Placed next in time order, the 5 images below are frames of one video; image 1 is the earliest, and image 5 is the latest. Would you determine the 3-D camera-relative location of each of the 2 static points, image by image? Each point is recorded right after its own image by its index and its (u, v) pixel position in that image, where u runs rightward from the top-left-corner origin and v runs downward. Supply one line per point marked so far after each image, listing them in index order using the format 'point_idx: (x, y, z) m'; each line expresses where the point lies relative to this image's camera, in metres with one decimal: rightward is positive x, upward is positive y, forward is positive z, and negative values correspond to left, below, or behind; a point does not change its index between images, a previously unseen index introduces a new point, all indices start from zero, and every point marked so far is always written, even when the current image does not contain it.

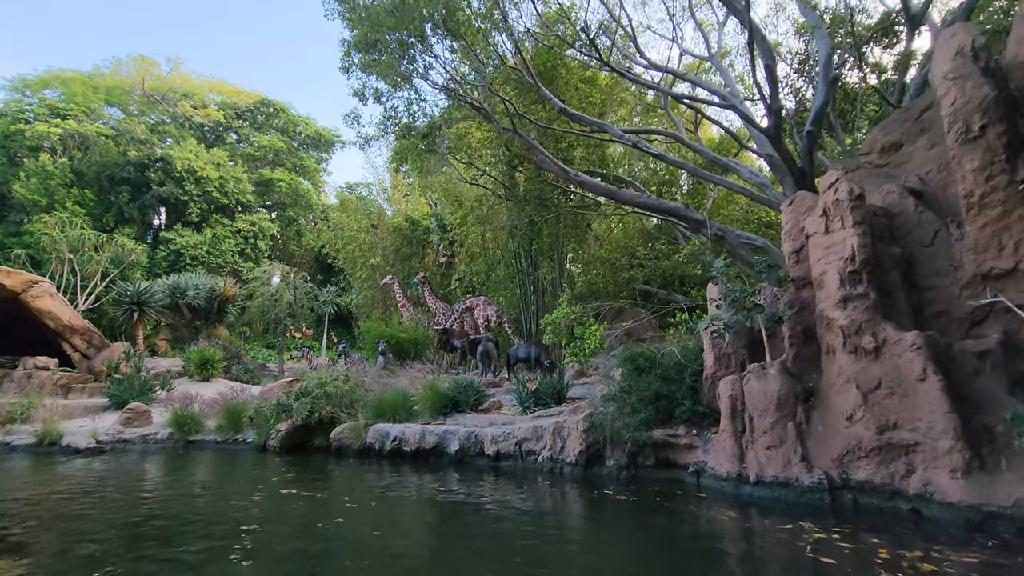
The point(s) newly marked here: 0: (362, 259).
0: (-5.5, +1.1, +19.1) m
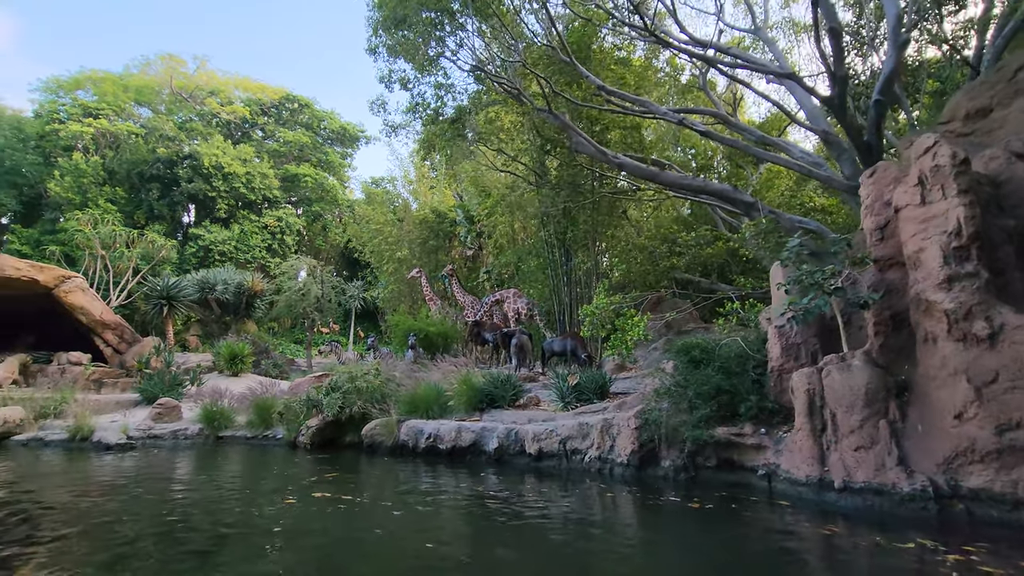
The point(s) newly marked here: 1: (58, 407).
0: (-4.5, +1.3, +18.8) m
1: (-8.8, -2.3, +10.0) m
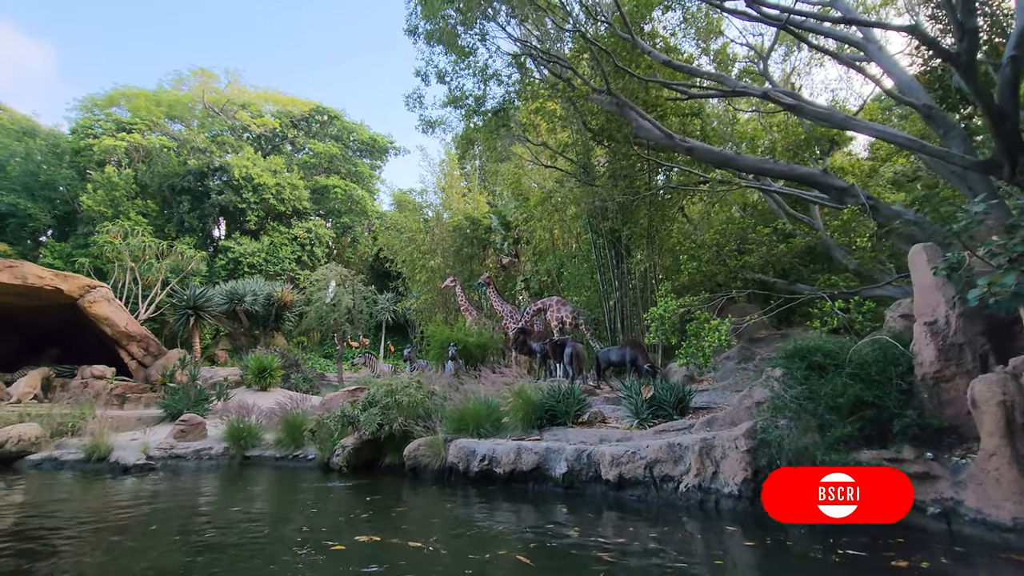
0: (-3.2, +0.9, +18.0) m
1: (-7.8, -2.4, +9.3) m
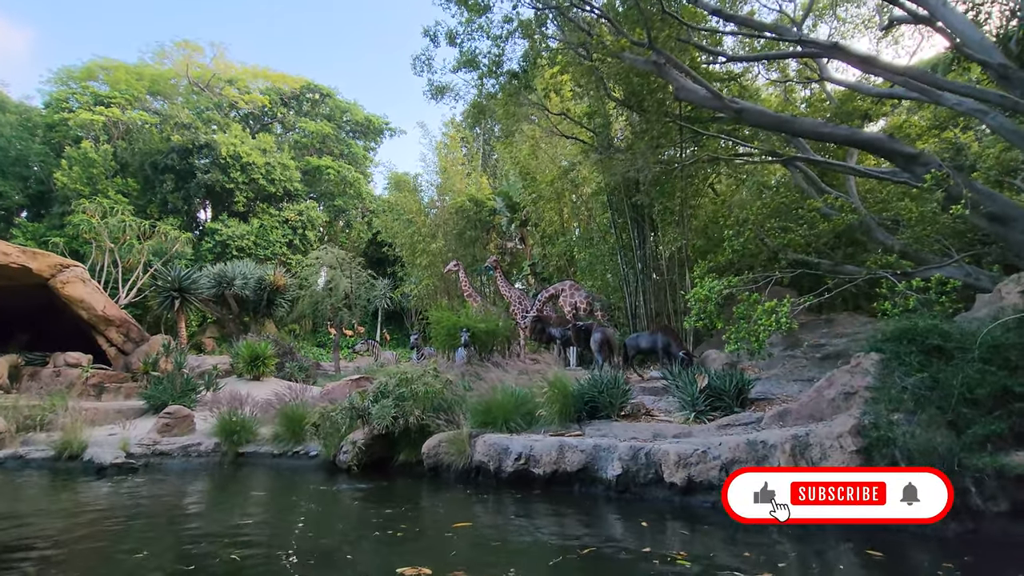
0: (-3.0, +1.4, +17.1) m
1: (-7.4, -2.1, +8.3) m
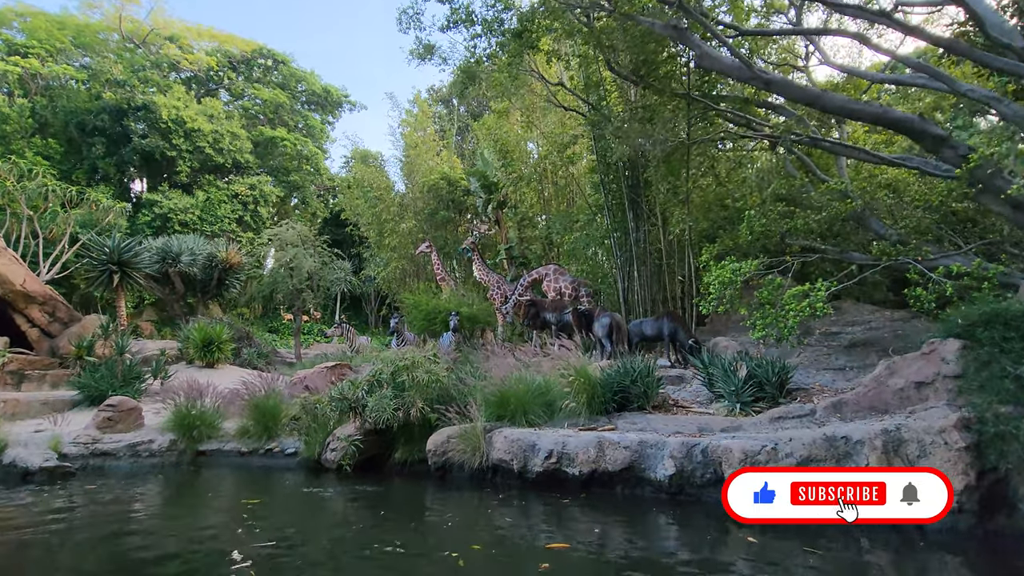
0: (-3.8, +2.0, +16.0) m
1: (-7.4, -1.6, +6.9) m
